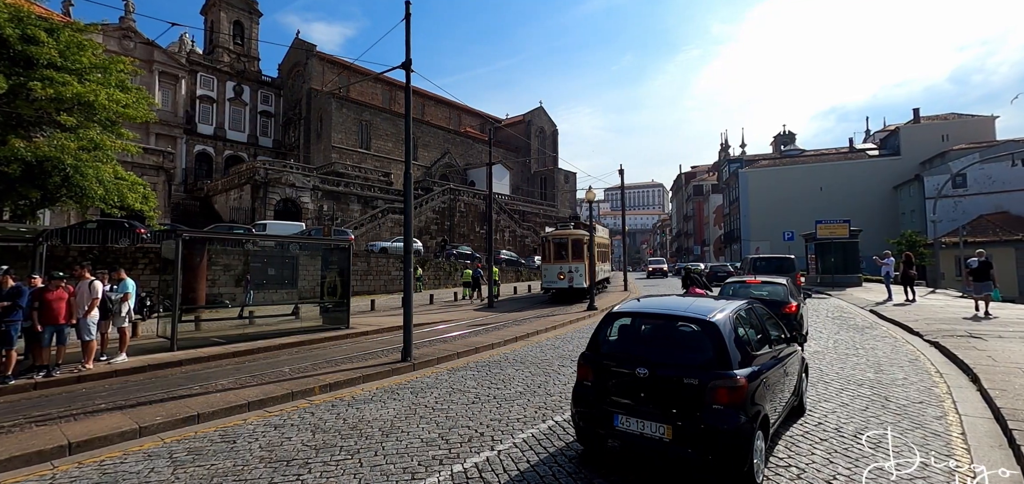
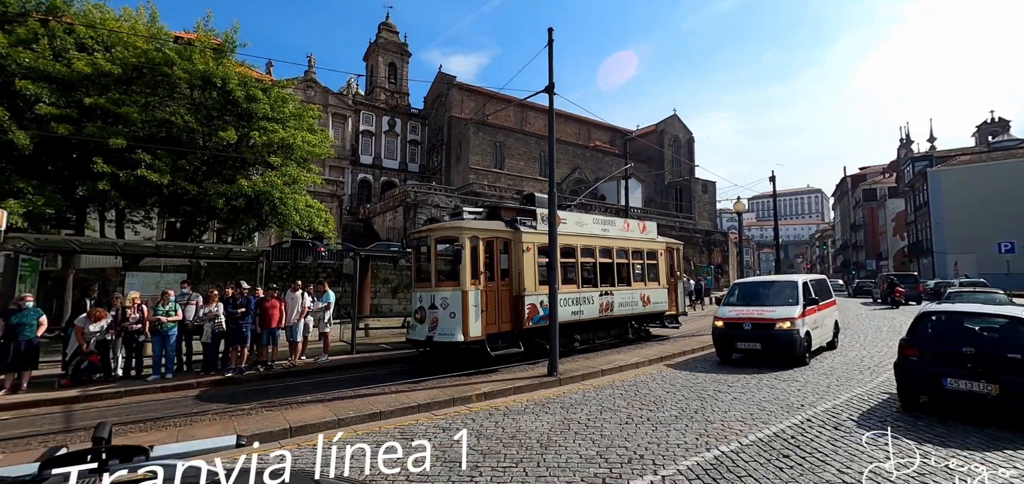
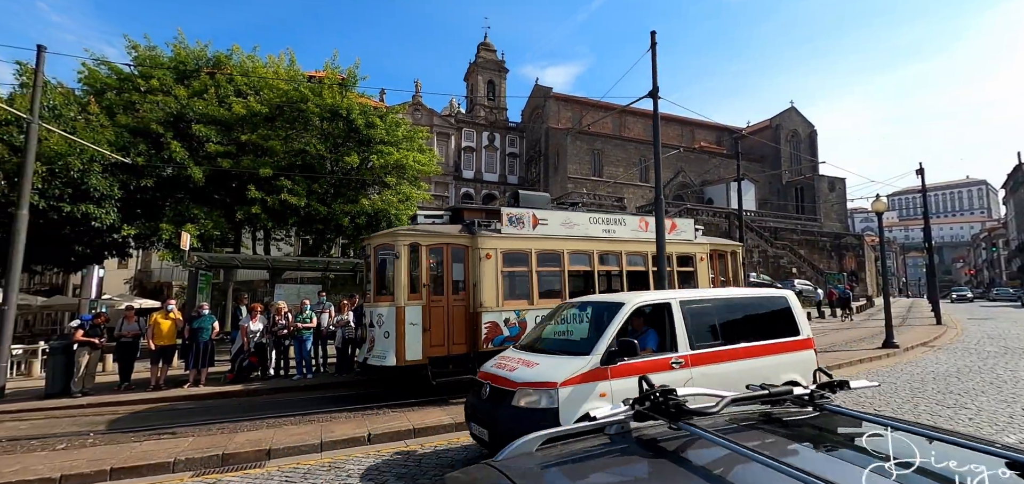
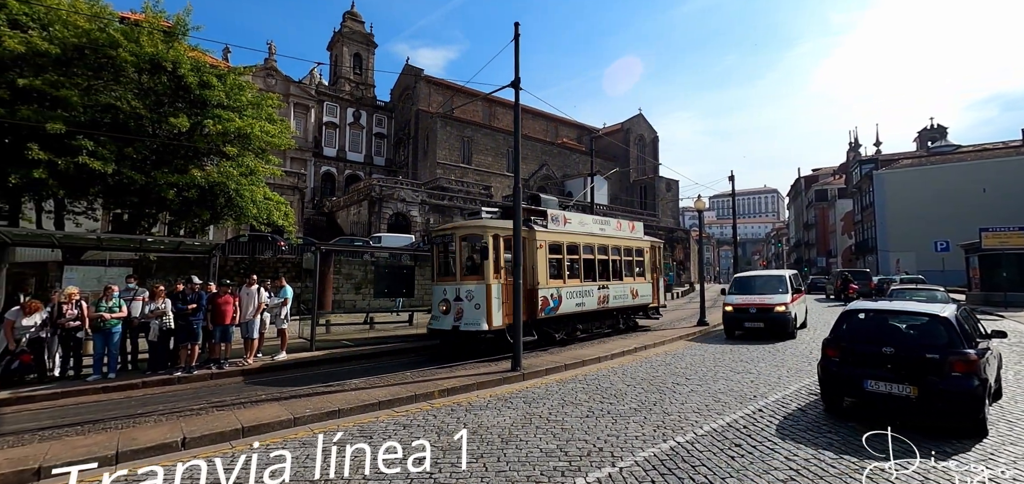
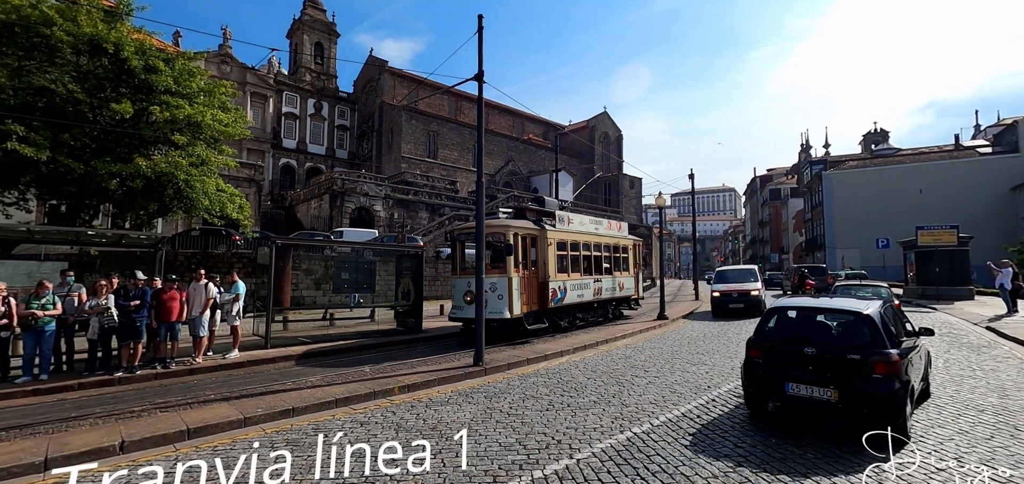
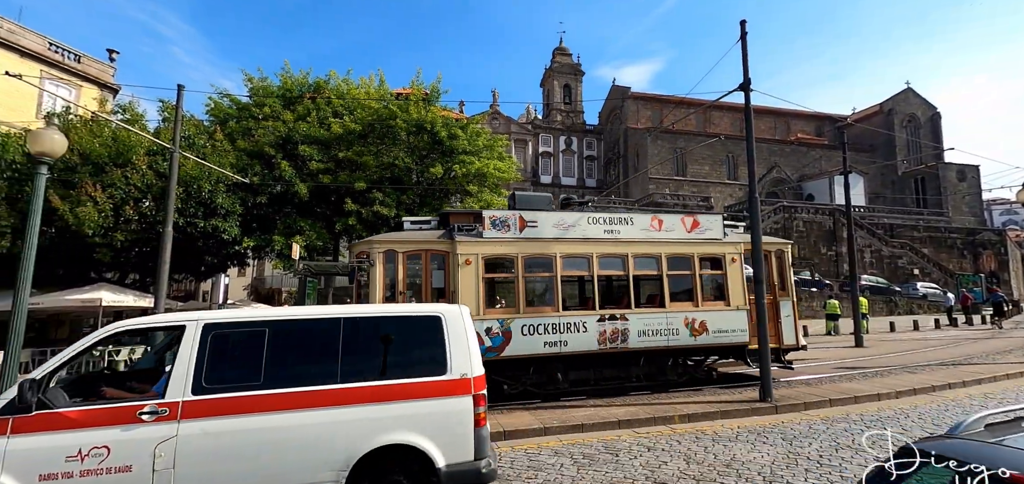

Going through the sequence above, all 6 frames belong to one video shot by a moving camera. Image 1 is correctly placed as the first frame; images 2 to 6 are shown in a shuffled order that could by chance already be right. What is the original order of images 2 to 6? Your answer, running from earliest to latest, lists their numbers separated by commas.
5, 4, 2, 3, 6
